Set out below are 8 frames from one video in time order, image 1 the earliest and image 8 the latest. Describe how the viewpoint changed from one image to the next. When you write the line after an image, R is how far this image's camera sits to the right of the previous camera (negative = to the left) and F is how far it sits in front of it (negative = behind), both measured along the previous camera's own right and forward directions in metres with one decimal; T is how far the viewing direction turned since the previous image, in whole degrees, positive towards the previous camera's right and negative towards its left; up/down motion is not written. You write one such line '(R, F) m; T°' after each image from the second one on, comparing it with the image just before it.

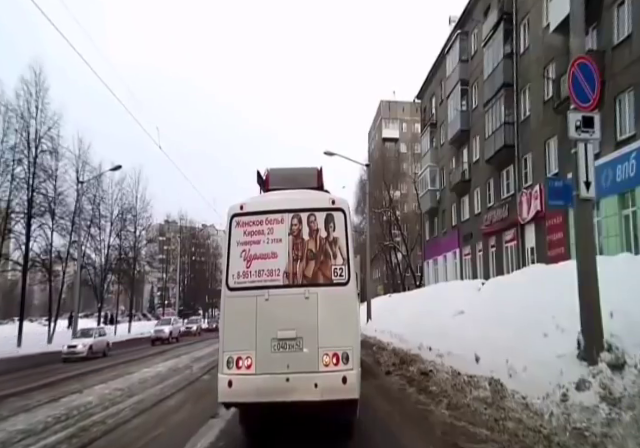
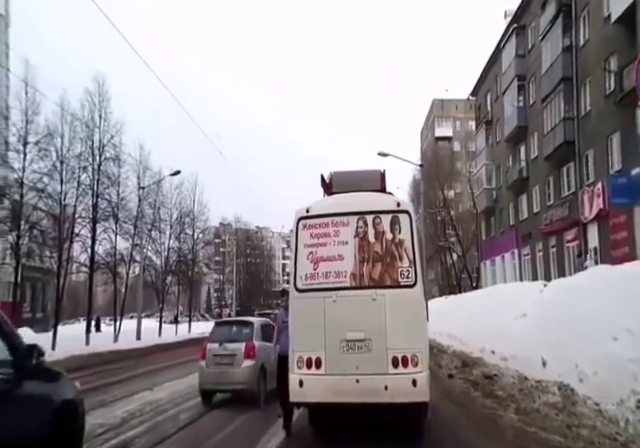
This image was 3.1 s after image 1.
(-0.2, -0.1) m; -6°
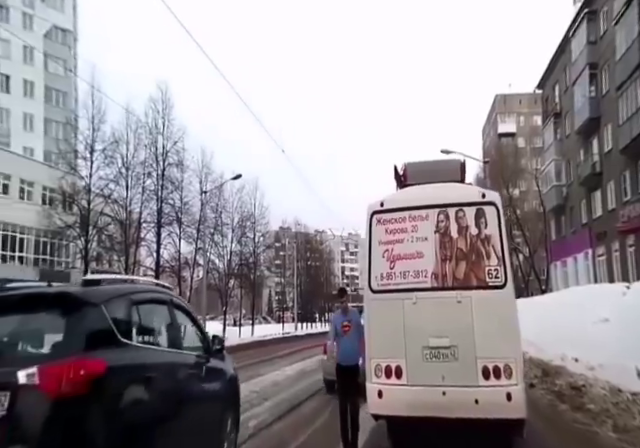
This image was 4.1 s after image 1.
(-0.2, +0.5) m; -7°
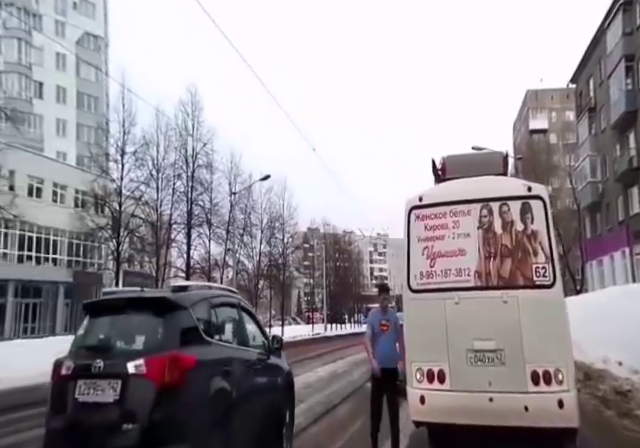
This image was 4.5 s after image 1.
(-0.1, +0.2) m; -3°
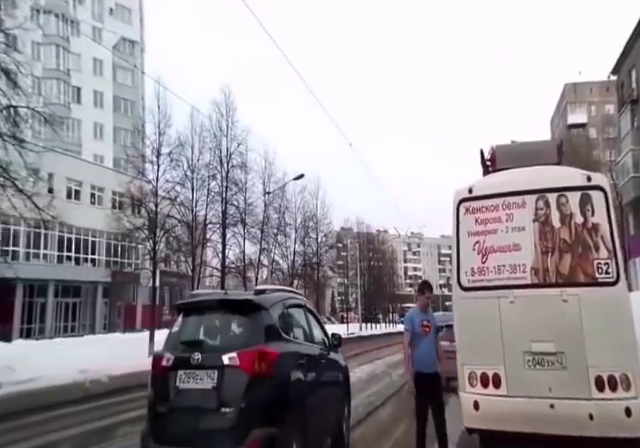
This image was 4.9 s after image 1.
(-0.1, +0.2) m; -4°
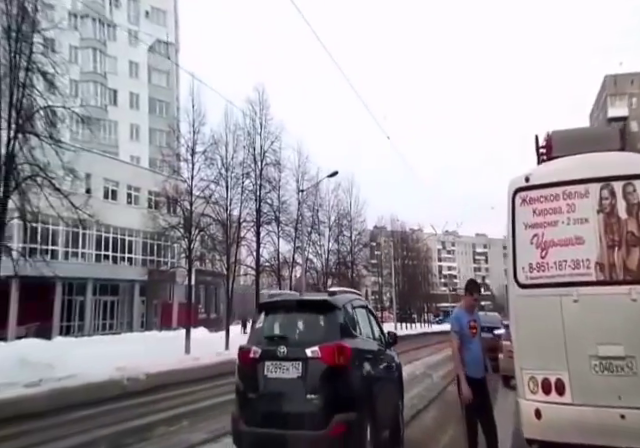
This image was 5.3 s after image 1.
(-0.1, +0.3) m; -4°
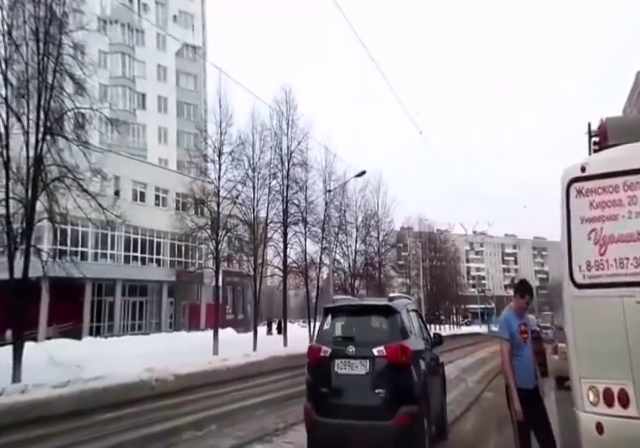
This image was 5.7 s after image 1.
(-0.1, +0.3) m; -3°
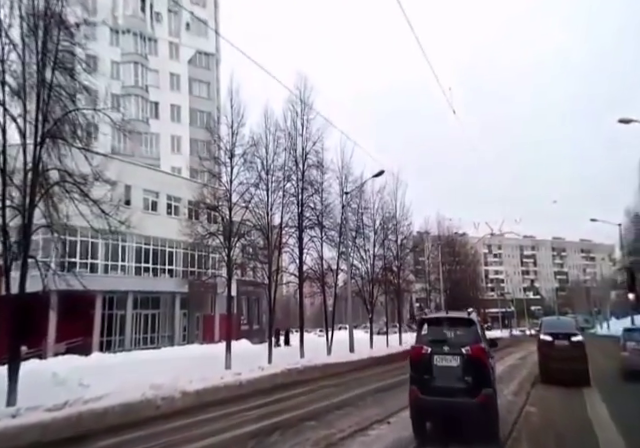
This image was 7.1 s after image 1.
(-0.1, +0.7) m; -2°
